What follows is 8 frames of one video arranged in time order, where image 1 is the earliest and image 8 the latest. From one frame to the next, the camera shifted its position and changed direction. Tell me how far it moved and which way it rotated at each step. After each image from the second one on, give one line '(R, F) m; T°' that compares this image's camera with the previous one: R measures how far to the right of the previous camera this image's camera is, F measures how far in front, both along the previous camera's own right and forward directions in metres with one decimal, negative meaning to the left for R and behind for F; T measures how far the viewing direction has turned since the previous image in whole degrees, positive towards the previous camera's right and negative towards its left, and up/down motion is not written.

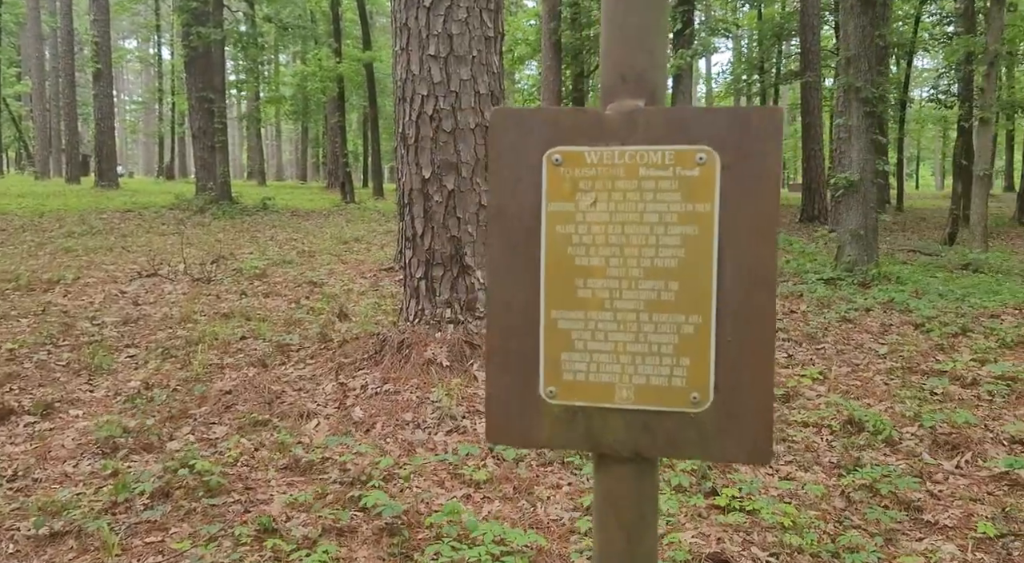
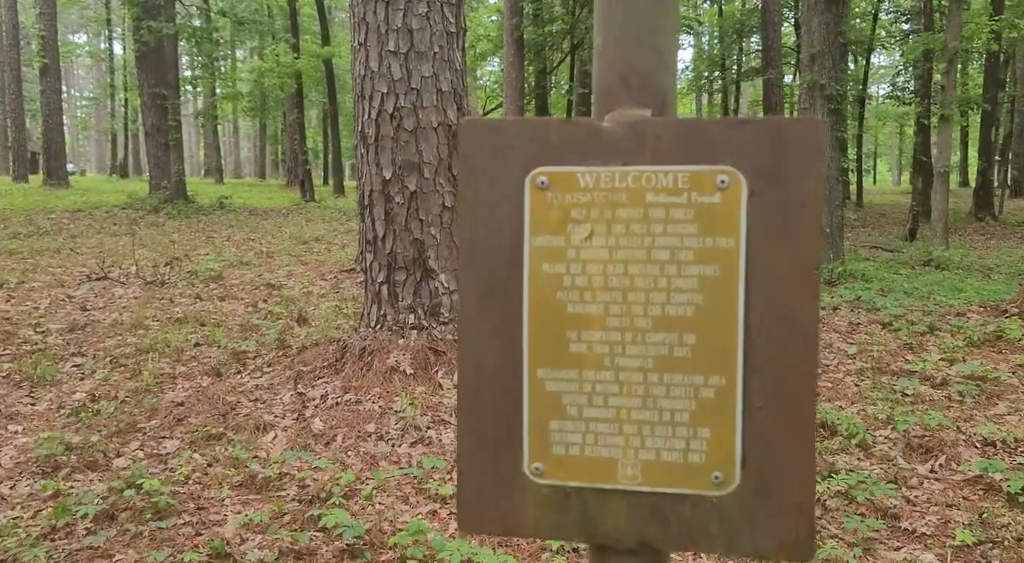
(-0.1, +0.9) m; +2°
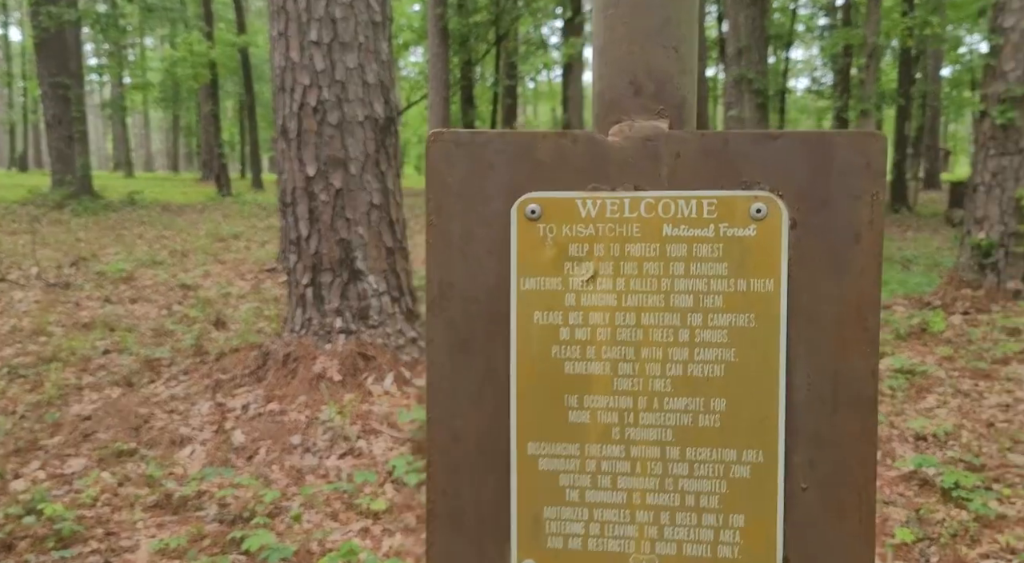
(-0.2, +1.0) m; +4°
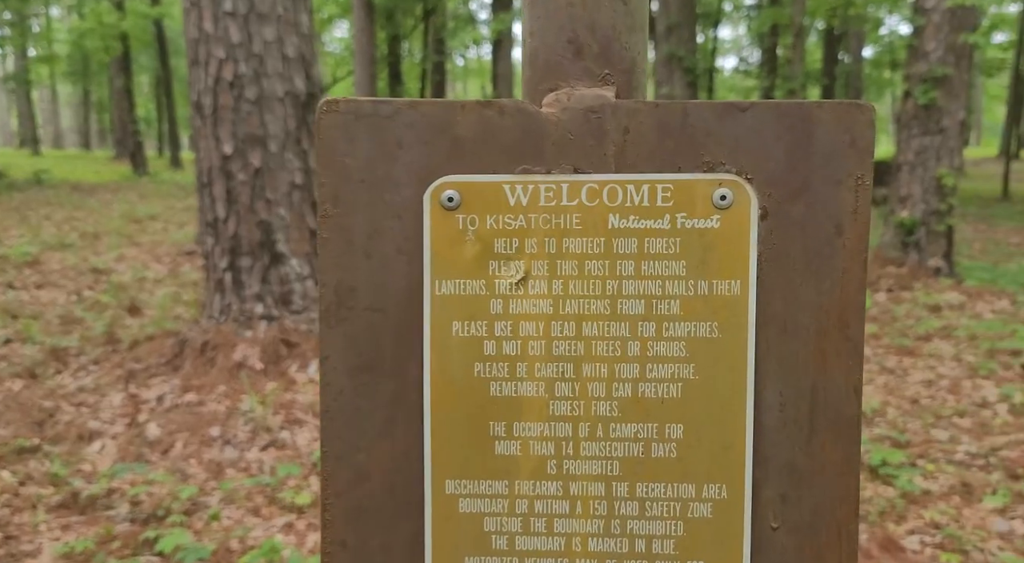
(0.0, +0.6) m; +3°
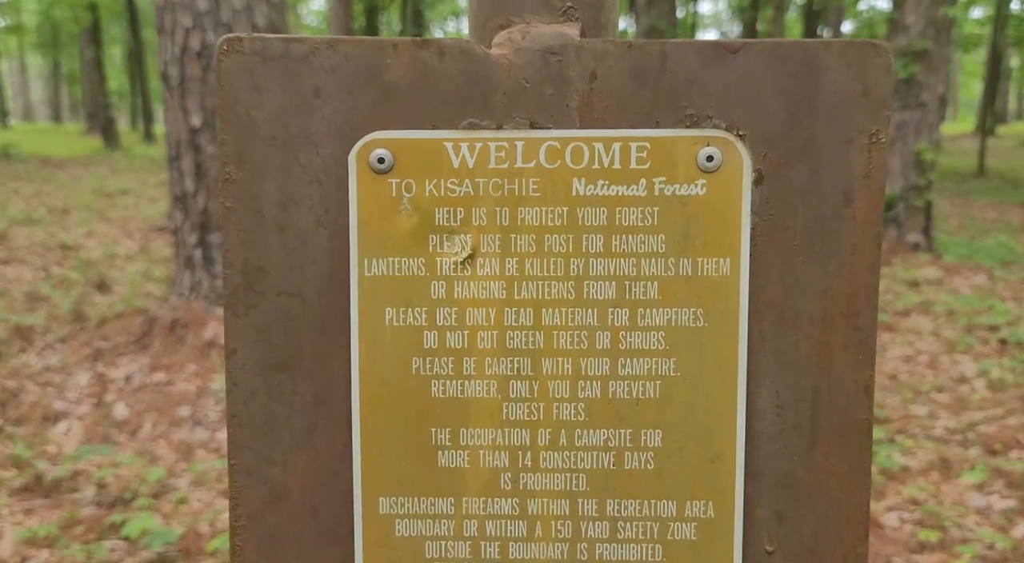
(+0.1, +0.5) m; +1°
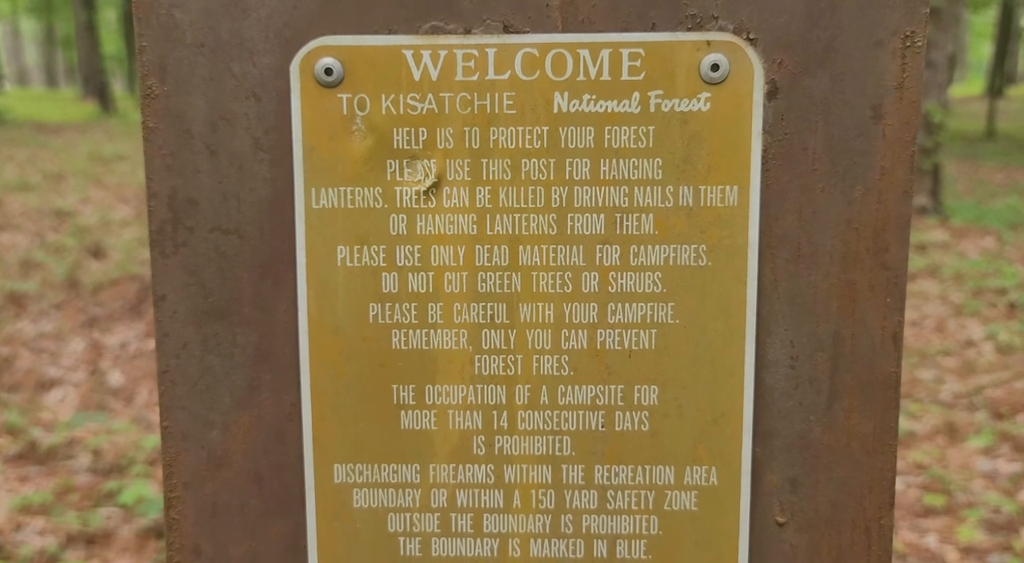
(+0.1, +0.3) m; 0°
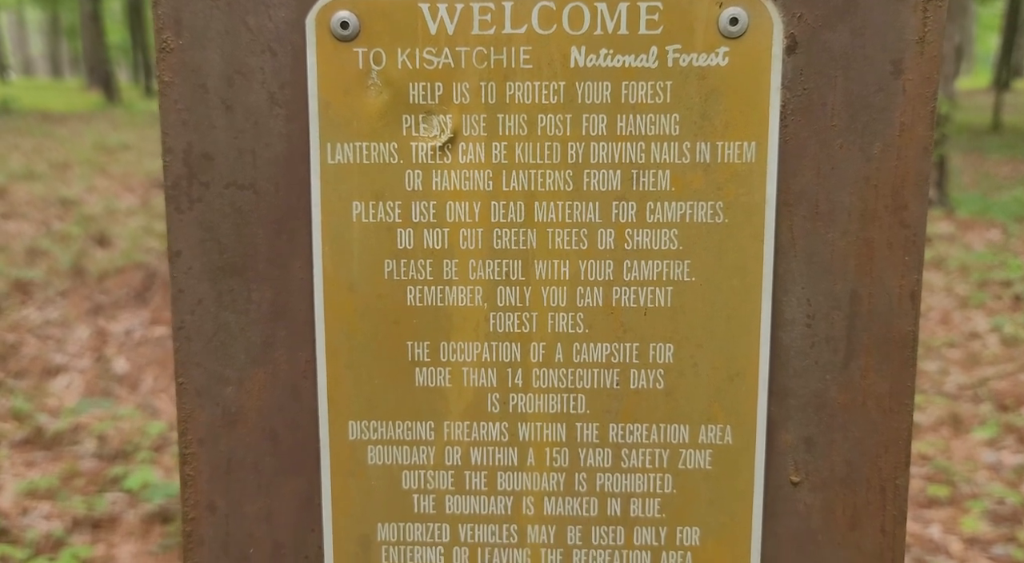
(0.0, 0.0) m; 0°
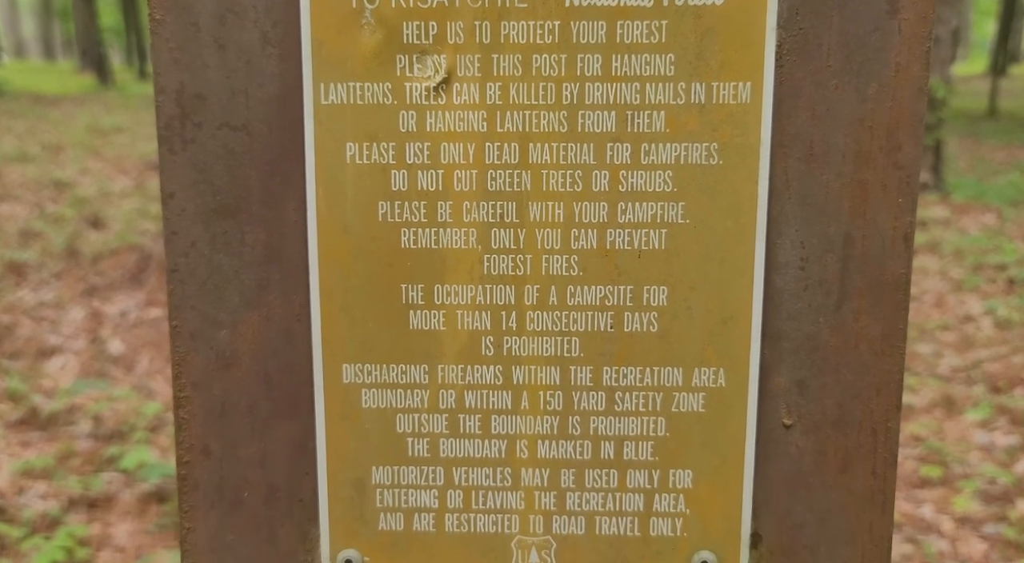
(0.0, 0.0) m; 0°
